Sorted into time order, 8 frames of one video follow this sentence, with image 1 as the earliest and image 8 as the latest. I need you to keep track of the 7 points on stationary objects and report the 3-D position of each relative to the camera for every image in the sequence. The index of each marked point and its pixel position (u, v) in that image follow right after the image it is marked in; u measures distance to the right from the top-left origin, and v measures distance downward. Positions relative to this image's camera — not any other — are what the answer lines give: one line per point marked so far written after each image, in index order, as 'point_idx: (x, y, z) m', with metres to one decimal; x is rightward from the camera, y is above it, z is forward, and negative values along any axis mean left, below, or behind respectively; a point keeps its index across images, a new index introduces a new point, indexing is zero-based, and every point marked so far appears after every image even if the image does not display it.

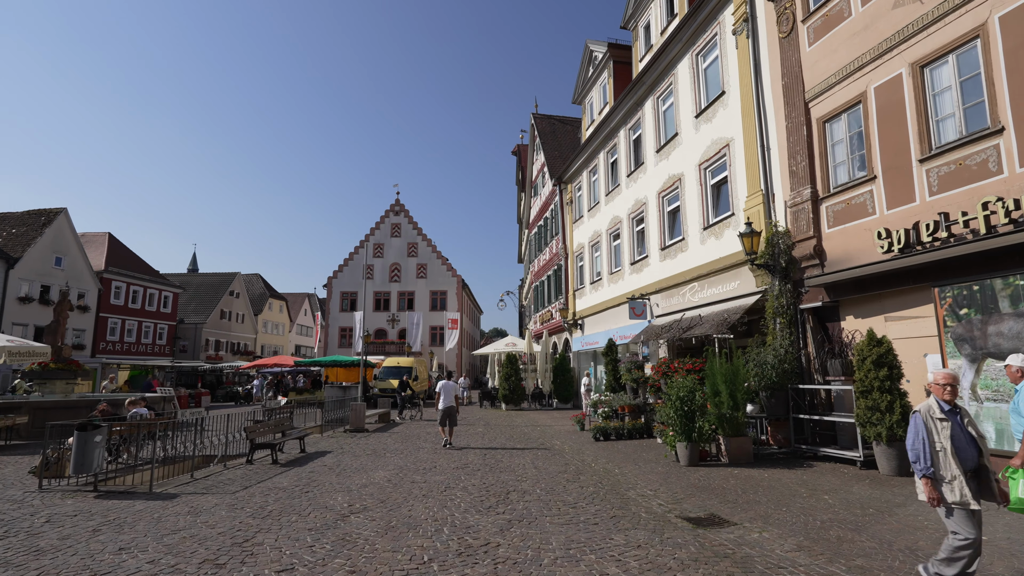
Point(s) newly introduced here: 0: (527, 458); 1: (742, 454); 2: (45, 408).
0: (+0.3, -3.1, +10.9) m
1: (+3.9, -2.8, +10.0) m
2: (-11.1, -2.8, +14.1) m
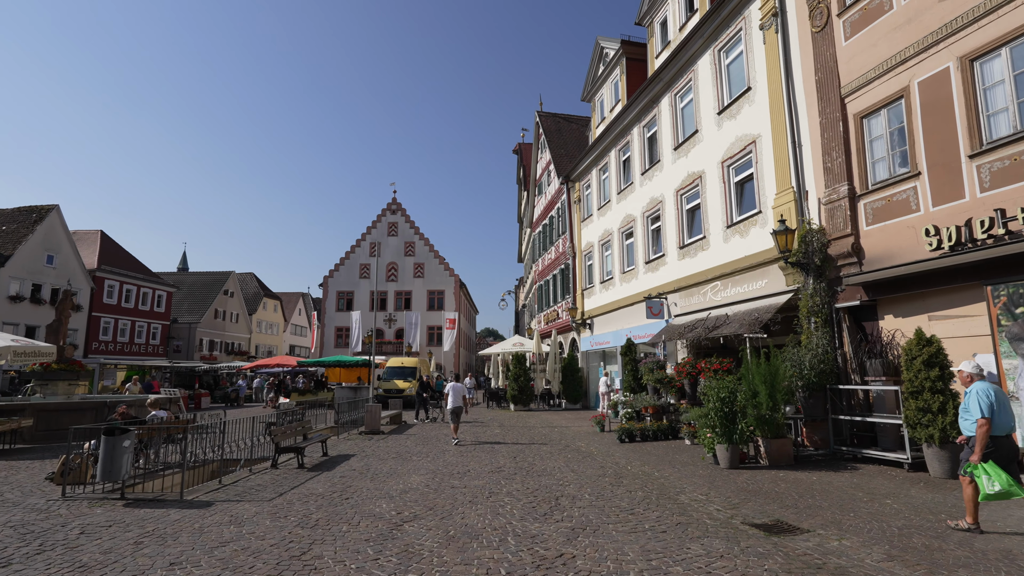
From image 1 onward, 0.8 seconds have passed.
0: (+0.9, -3.1, +10.6) m
1: (+4.5, -2.8, +9.8) m
2: (-10.6, -2.8, +13.6) m
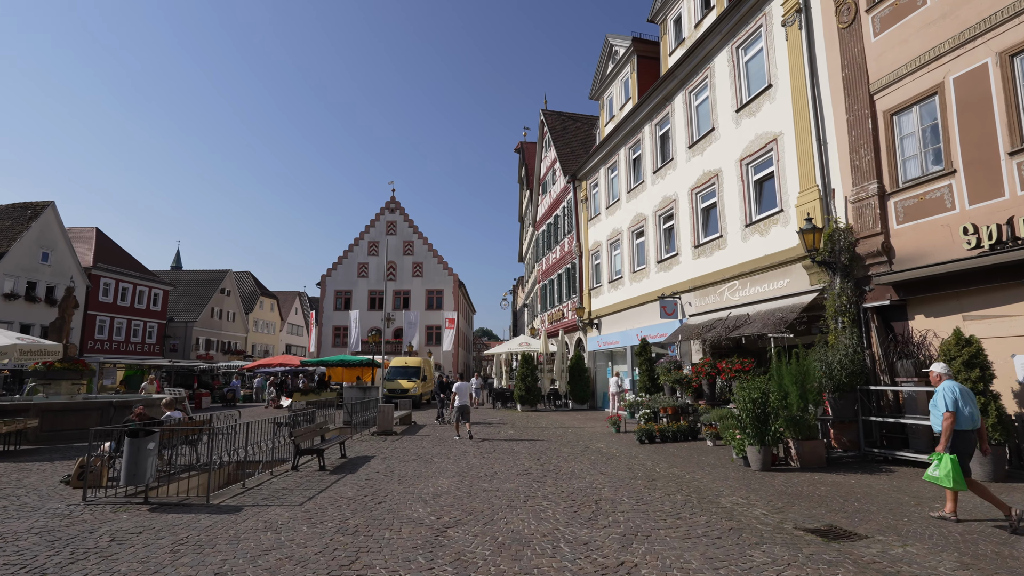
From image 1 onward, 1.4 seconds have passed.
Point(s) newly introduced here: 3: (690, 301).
0: (+1.3, -3.0, +10.4) m
1: (+4.9, -2.8, +9.6) m
2: (-10.2, -2.7, +13.2) m
3: (+5.0, -0.4, +16.6) m
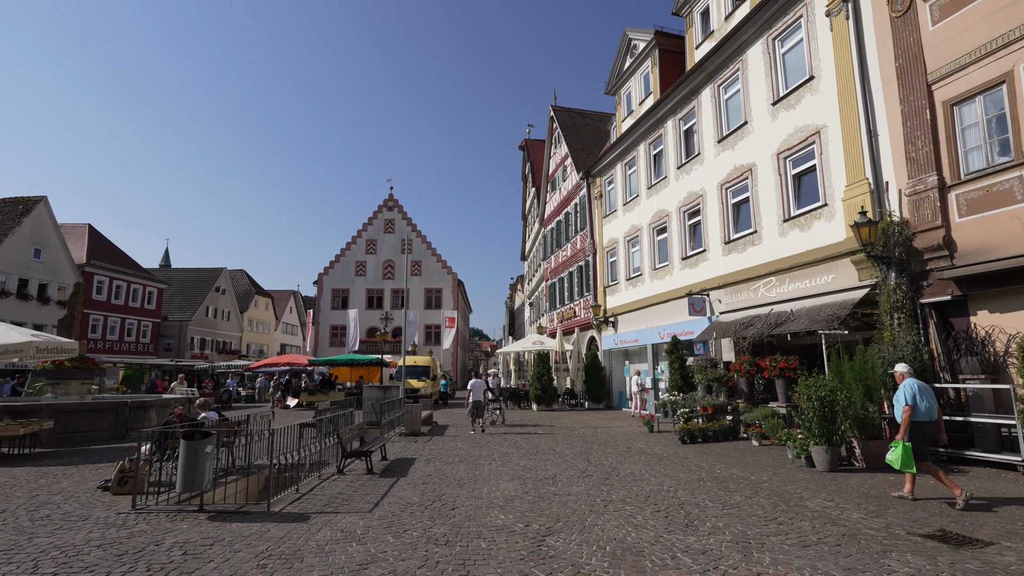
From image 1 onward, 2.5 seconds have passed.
0: (+2.1, -3.0, +10.0) m
1: (+5.8, -2.7, +9.3) m
2: (-9.4, -2.6, +12.6) m
3: (+5.7, -0.3, +16.3) m
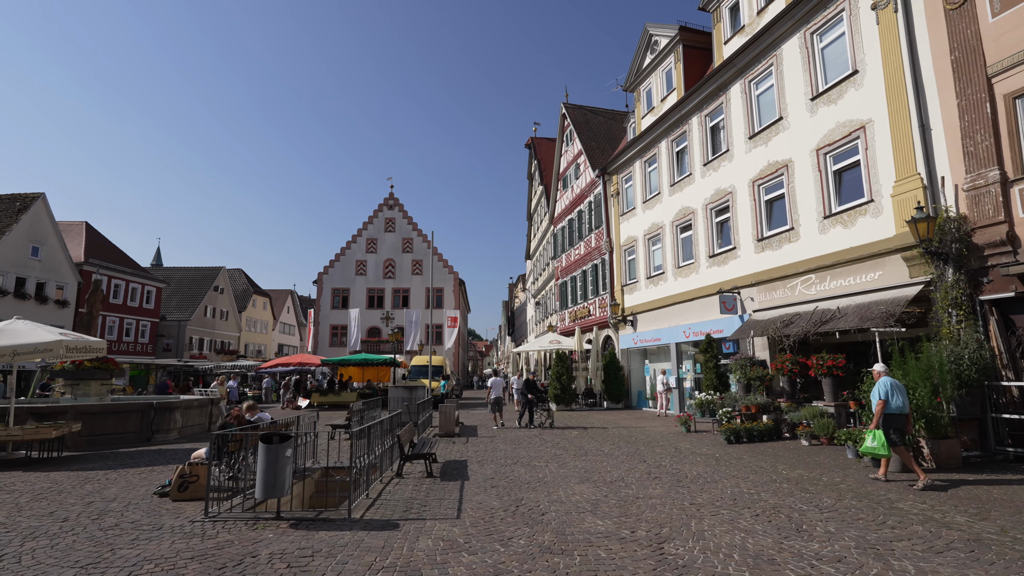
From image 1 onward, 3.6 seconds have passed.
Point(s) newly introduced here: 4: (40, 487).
0: (+3.1, -2.9, +9.7) m
1: (+6.7, -2.6, +9.1) m
2: (-8.6, -2.5, +12.1) m
3: (+6.5, -0.2, +16.1) m
4: (-6.3, -2.6, +7.9) m
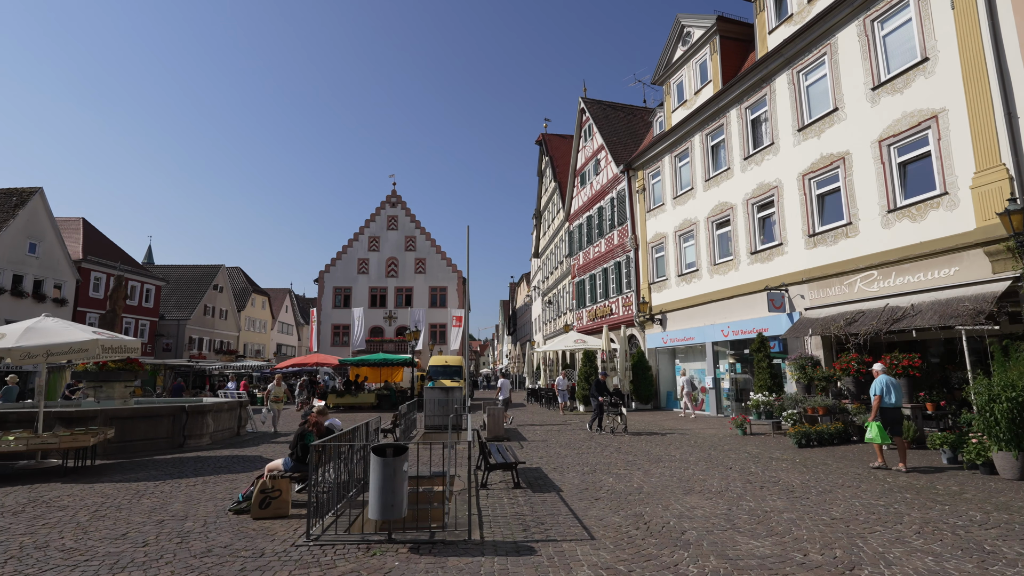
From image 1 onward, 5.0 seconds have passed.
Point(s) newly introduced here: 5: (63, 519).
0: (+4.3, -2.8, +9.1) m
1: (+7.9, -2.5, +8.5) m
2: (-7.4, -2.5, +11.3) m
3: (+7.6, -0.1, +15.5) m
4: (-5.0, -2.6, +7.1) m
5: (-4.8, -2.5, +6.3) m
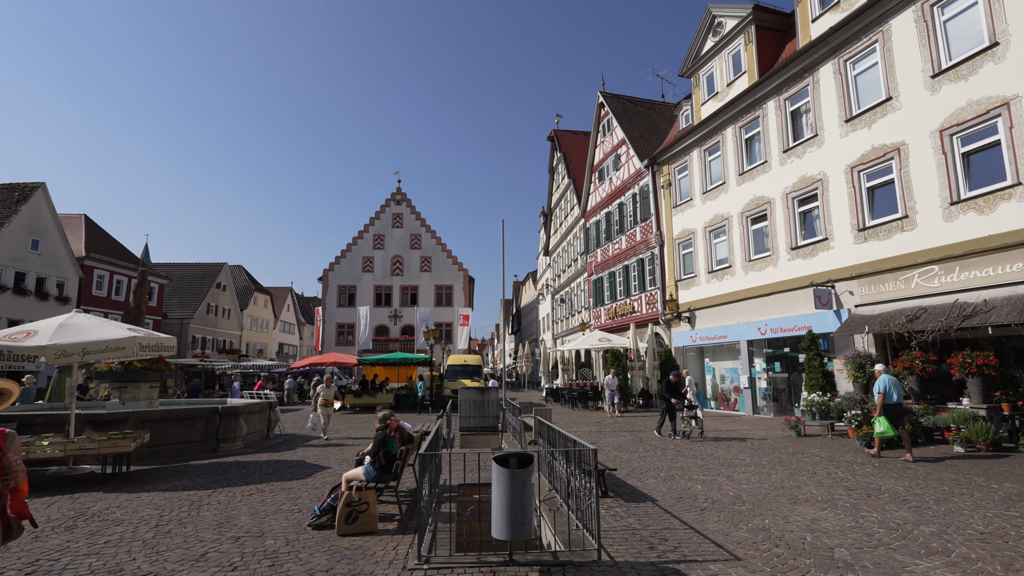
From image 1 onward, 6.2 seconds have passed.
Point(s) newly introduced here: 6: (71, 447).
0: (+5.3, -2.7, +8.5) m
1: (+9.0, -2.4, +8.0) m
2: (-6.3, -2.4, +10.6) m
3: (+8.6, 0.0, +15.0) m
4: (-3.9, -2.5, +6.4) m
5: (-3.7, -2.4, +5.7) m
6: (-6.3, -2.3, +8.4) m
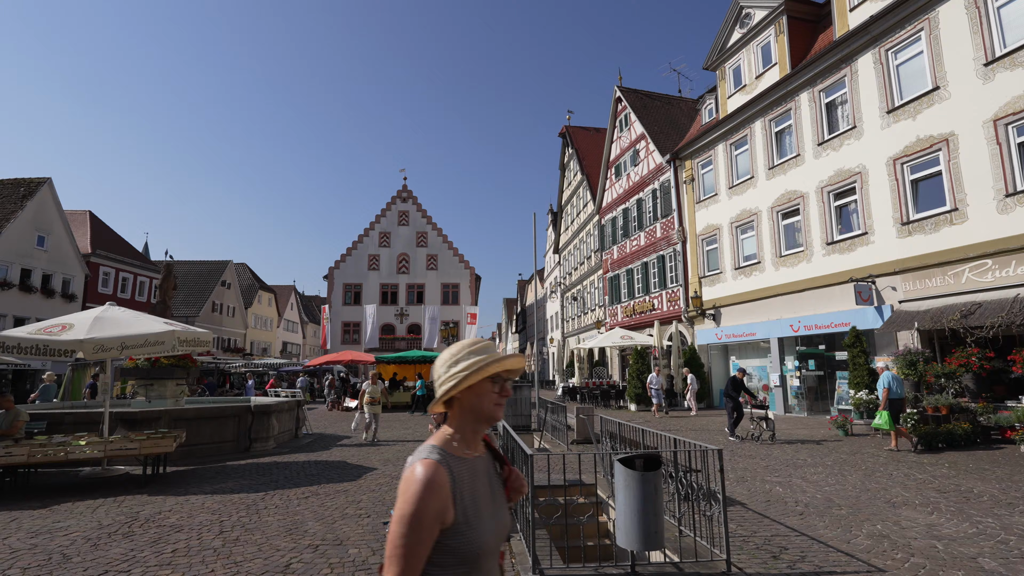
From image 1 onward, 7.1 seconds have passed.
0: (+6.2, -2.6, +8.1) m
1: (+9.9, -2.3, +7.6) m
2: (-5.5, -2.2, +10.1) m
3: (+9.5, +0.1, +14.6) m
4: (-3.1, -2.3, +6.0) m
5: (-2.8, -2.3, +5.2) m
6: (-5.4, -2.1, +7.9) m
